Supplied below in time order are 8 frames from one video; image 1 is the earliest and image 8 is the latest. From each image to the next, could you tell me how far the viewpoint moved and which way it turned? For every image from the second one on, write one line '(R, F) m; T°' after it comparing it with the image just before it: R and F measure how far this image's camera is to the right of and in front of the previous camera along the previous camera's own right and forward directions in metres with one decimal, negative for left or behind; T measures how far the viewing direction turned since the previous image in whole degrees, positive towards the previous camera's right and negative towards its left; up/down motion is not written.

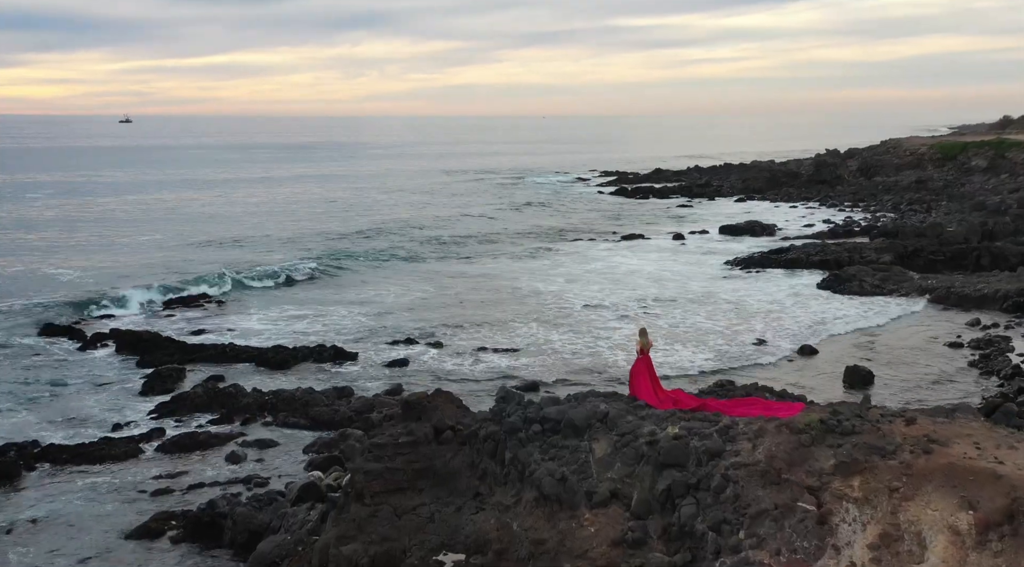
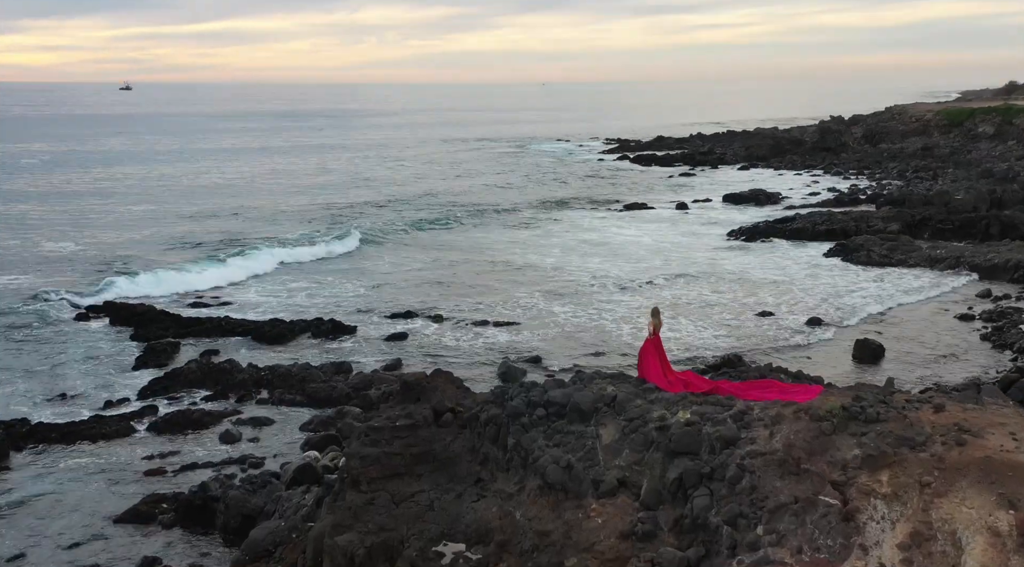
(0.0, +0.5) m; 0°
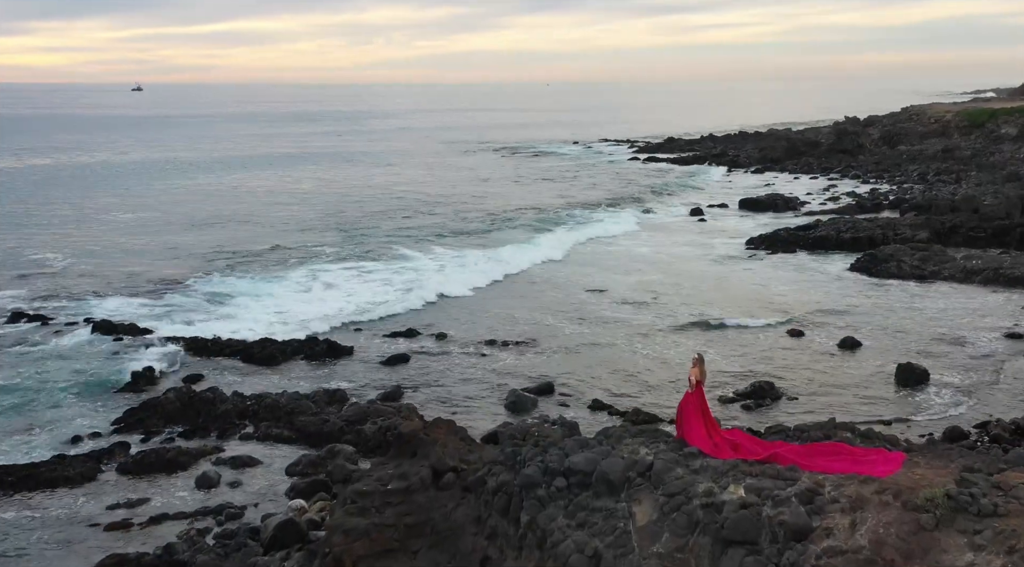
(-0.1, +1.7) m; 0°
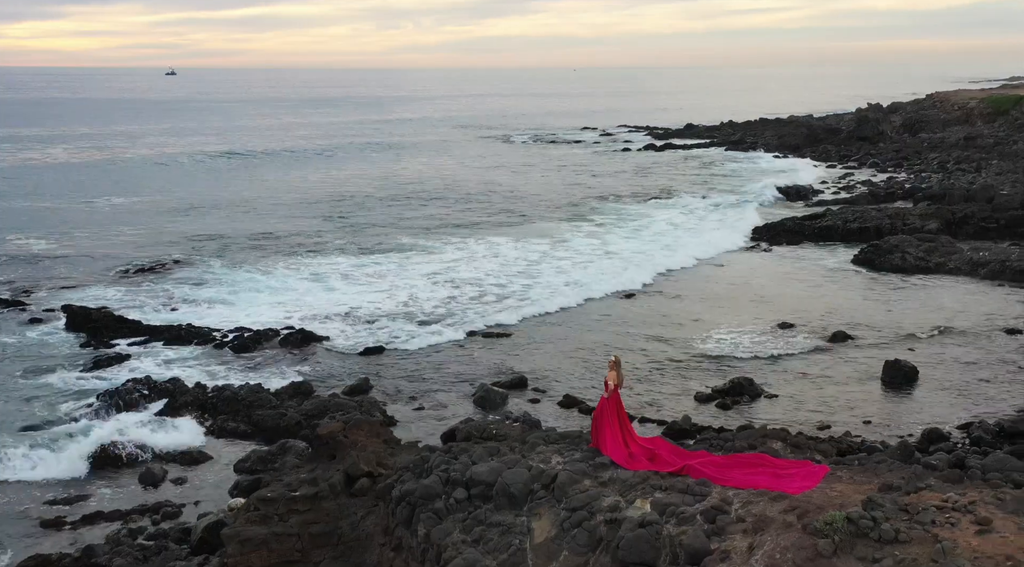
(+0.9, +0.5) m; -2°
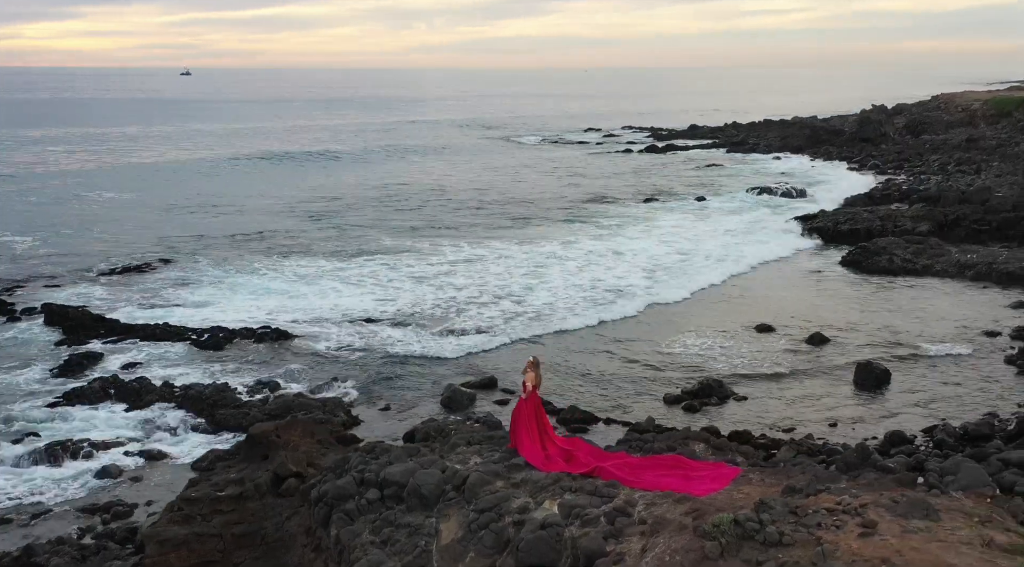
(+0.7, 0.0) m; -1°
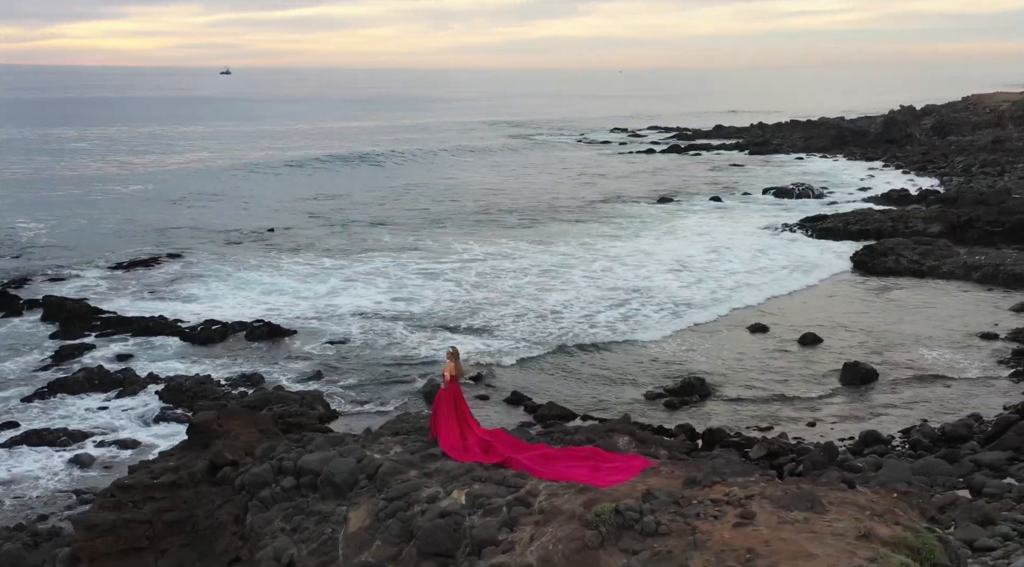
(+0.8, 0.0) m; -2°
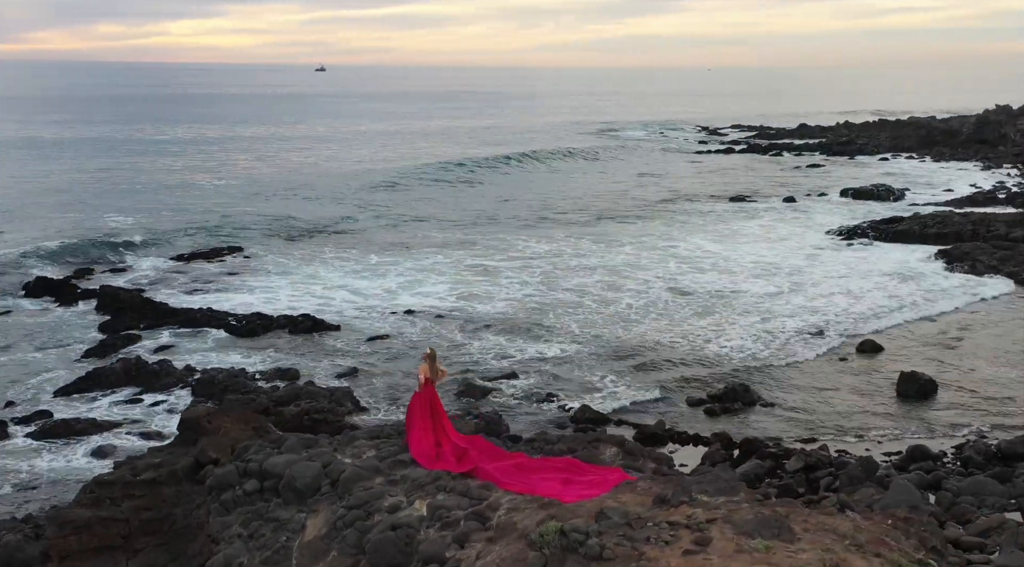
(+0.7, +0.5) m; -5°
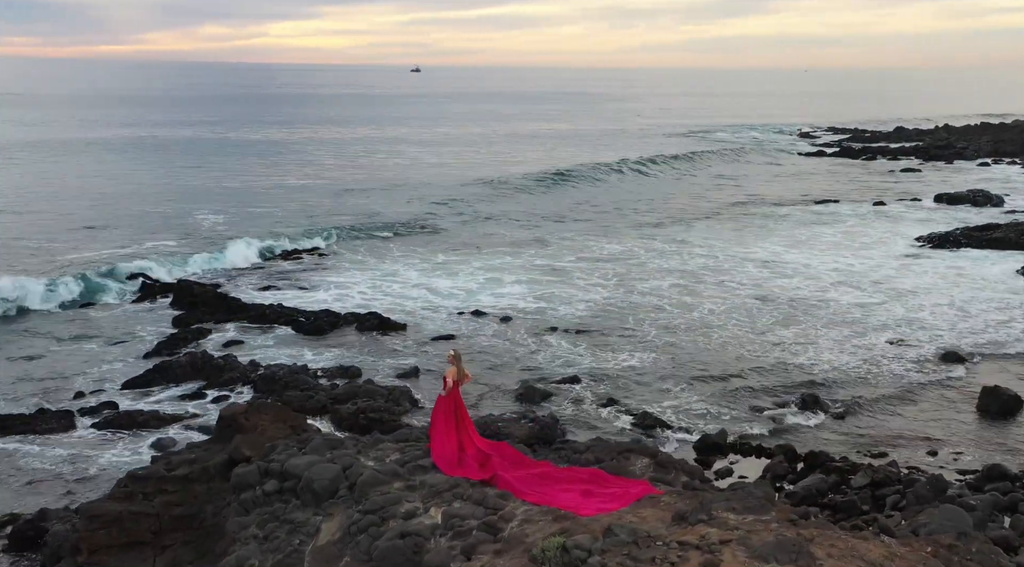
(+0.4, +0.3) m; -5°
